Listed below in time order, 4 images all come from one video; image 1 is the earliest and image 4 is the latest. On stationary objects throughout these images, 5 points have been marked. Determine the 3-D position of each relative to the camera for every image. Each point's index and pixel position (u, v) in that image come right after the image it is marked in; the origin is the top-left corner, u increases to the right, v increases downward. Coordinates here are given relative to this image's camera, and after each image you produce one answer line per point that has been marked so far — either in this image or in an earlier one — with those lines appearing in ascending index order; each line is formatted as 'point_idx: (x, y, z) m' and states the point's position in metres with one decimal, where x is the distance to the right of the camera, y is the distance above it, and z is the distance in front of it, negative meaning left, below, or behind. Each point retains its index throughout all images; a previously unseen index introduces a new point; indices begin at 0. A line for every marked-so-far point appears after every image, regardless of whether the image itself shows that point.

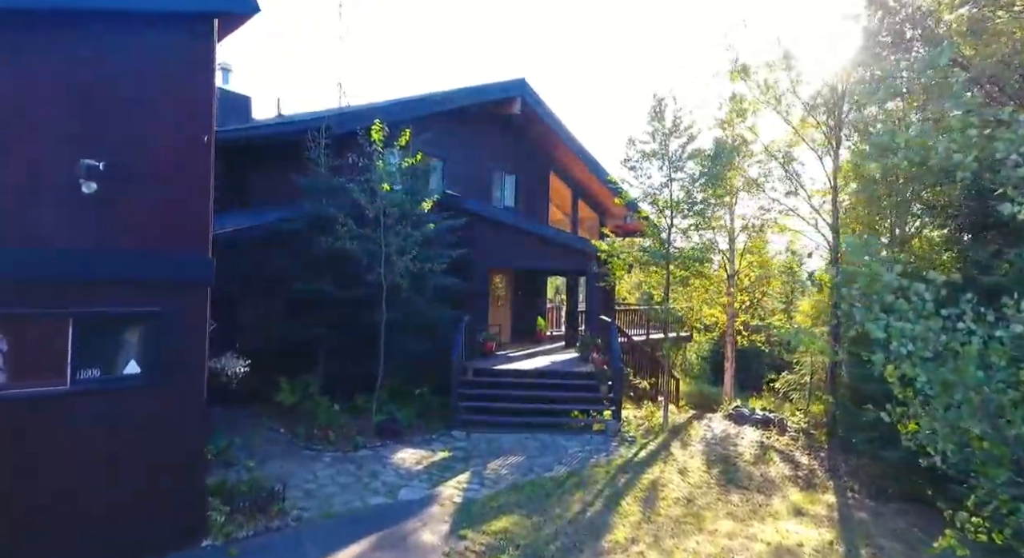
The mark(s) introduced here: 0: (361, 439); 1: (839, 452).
0: (-2.1, -2.2, +8.2) m
1: (+5.3, -2.9, +9.8) m
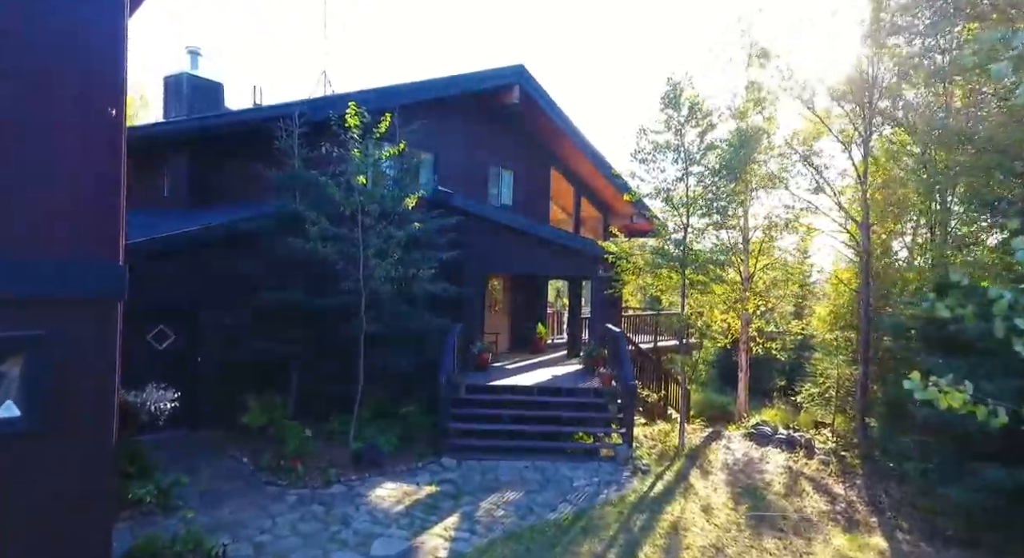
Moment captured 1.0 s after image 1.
0: (-2.1, -2.3, +7.1) m
1: (+5.3, -2.9, +8.7) m
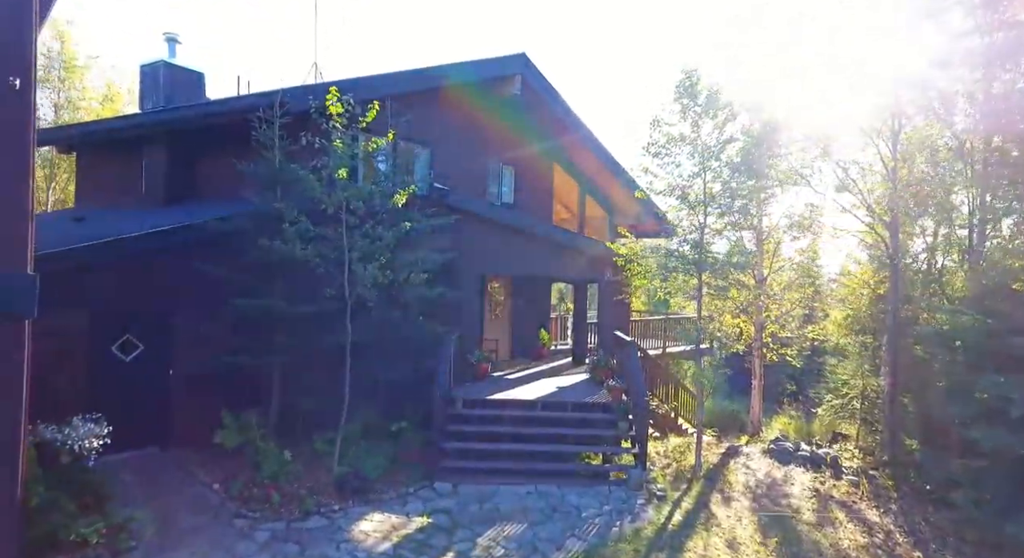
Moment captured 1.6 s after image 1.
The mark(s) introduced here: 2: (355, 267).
0: (-2.1, -2.4, +6.4) m
1: (+5.3, -3.0, +7.9) m
2: (-1.8, +0.1, +7.0) m
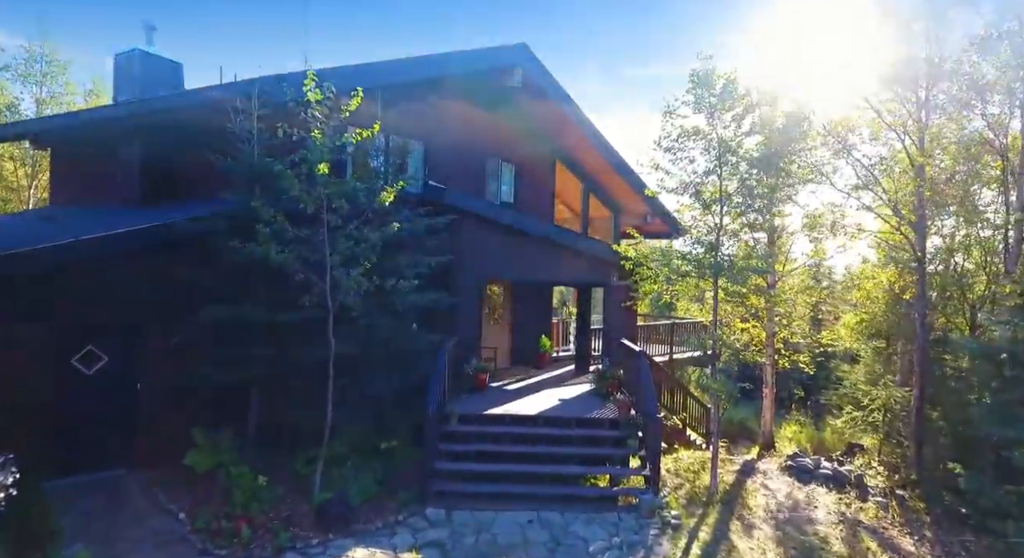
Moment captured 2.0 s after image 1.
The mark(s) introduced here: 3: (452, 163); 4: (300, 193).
0: (-2.1, -2.4, +5.7) m
1: (+5.3, -3.1, +7.2) m
2: (-1.8, +0.1, +6.3) m
3: (-1.0, +2.0, +10.0) m
4: (-2.2, +0.9, +6.2) m
